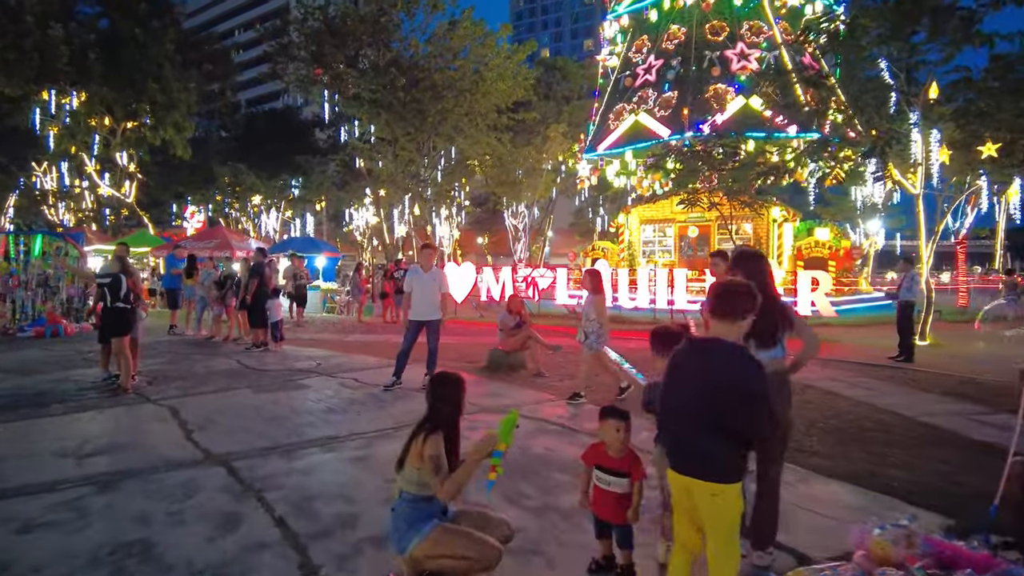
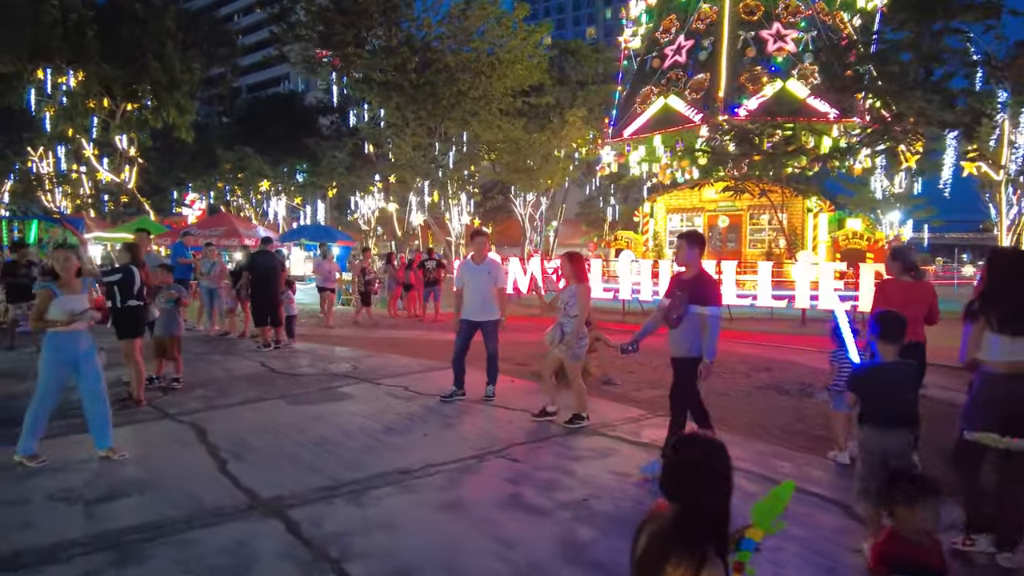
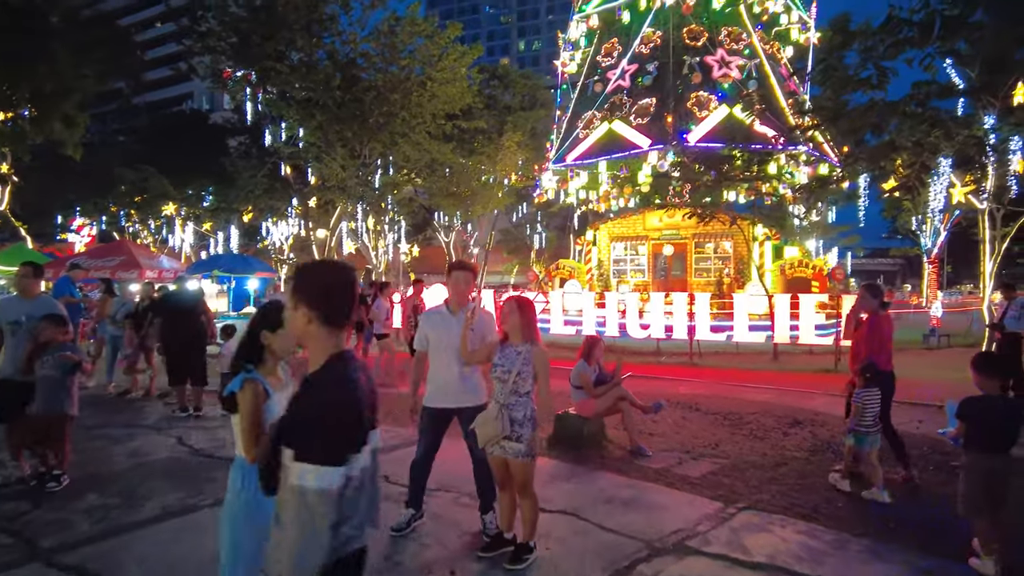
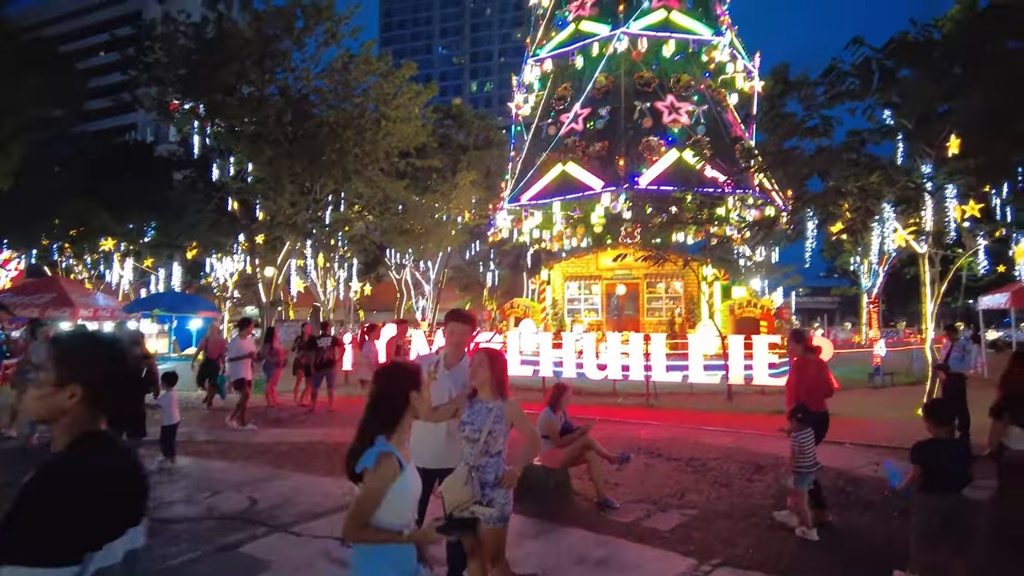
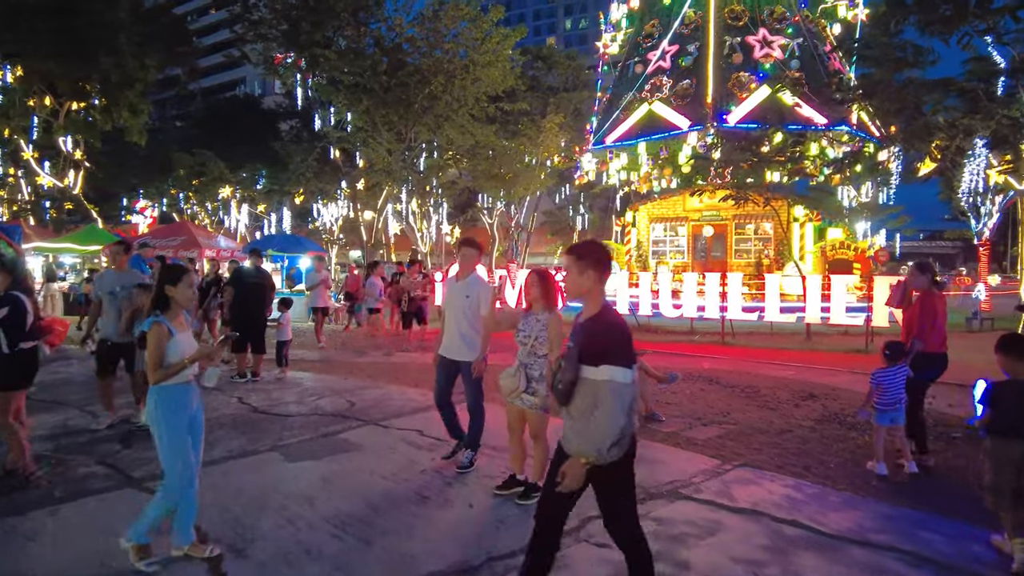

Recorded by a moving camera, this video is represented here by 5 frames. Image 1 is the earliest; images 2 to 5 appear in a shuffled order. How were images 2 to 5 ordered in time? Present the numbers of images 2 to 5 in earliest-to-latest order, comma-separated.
2, 5, 3, 4
